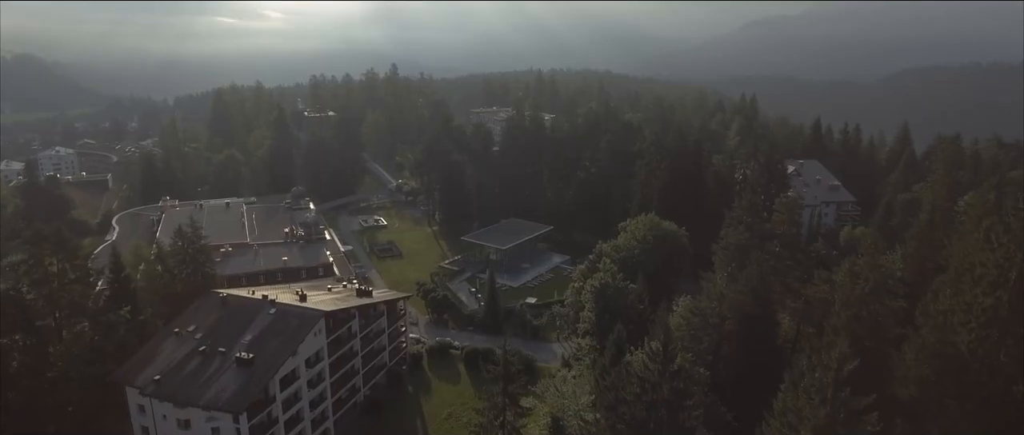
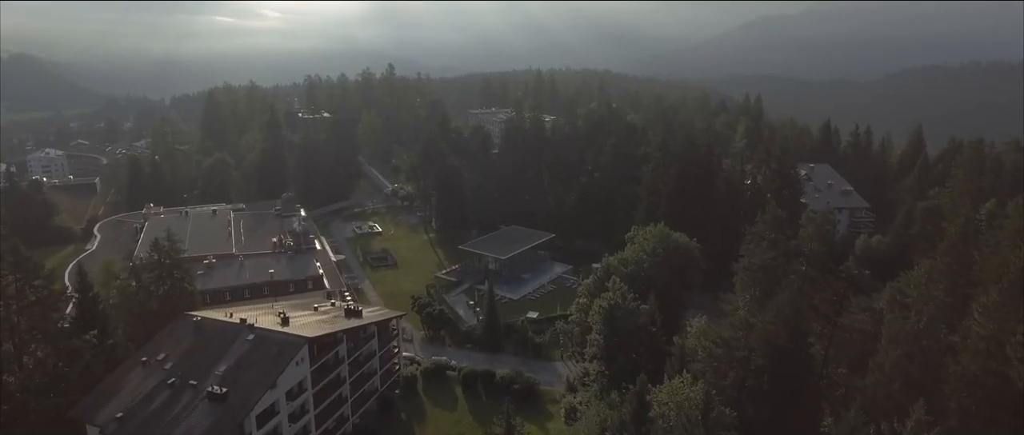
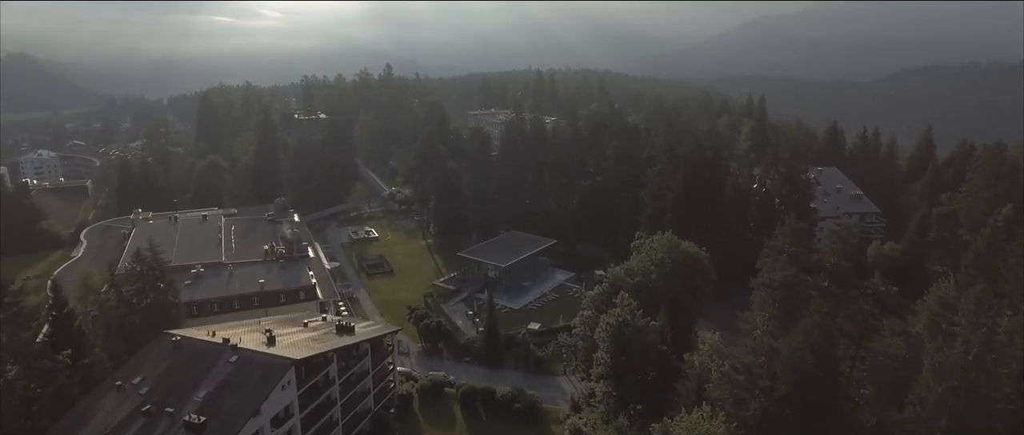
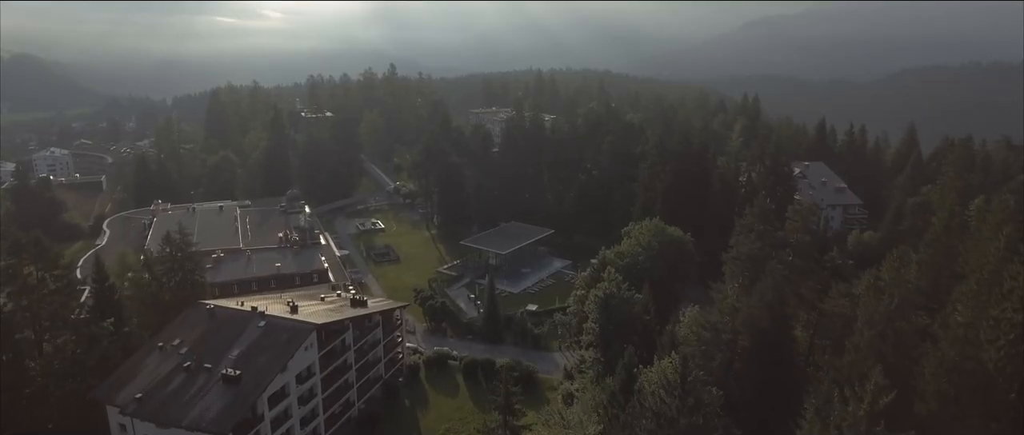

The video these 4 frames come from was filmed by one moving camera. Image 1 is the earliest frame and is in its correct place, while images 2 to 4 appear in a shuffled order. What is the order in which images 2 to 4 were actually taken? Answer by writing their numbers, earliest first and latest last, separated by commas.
4, 2, 3
